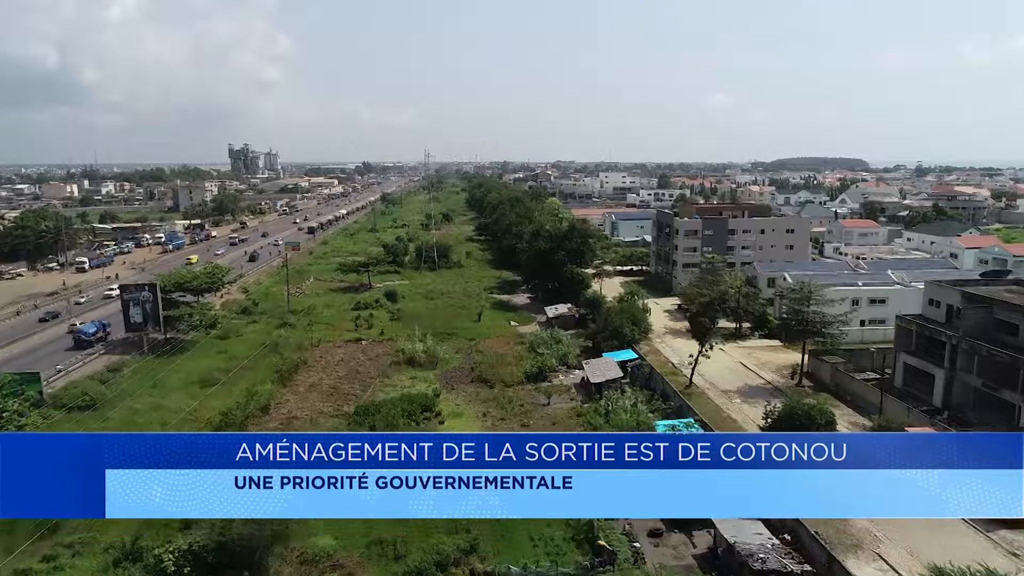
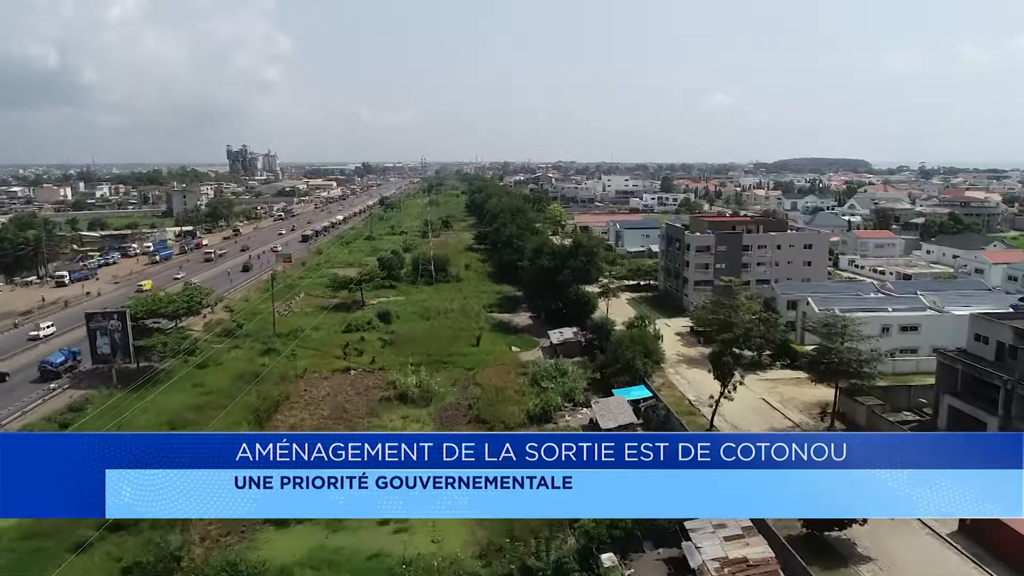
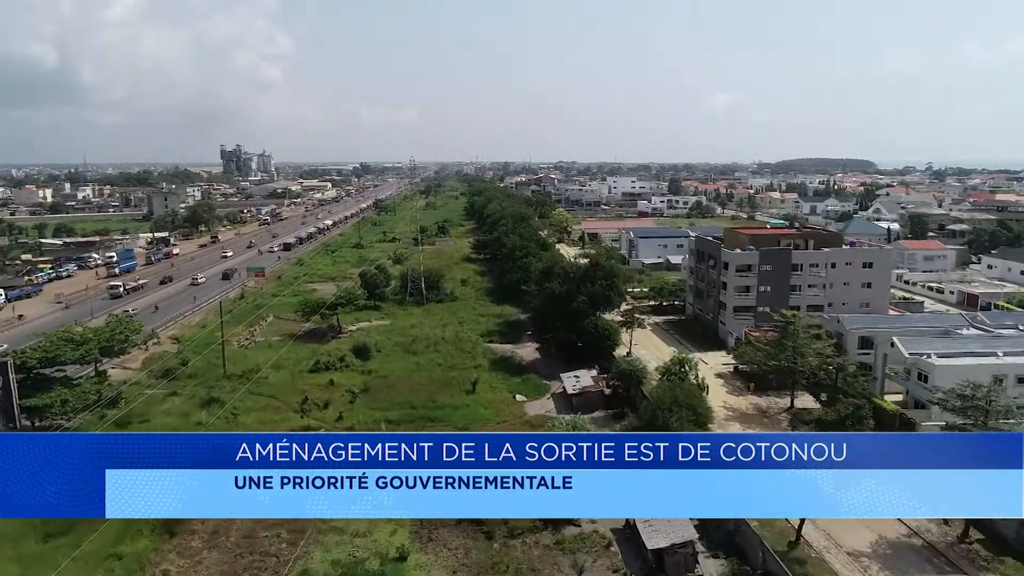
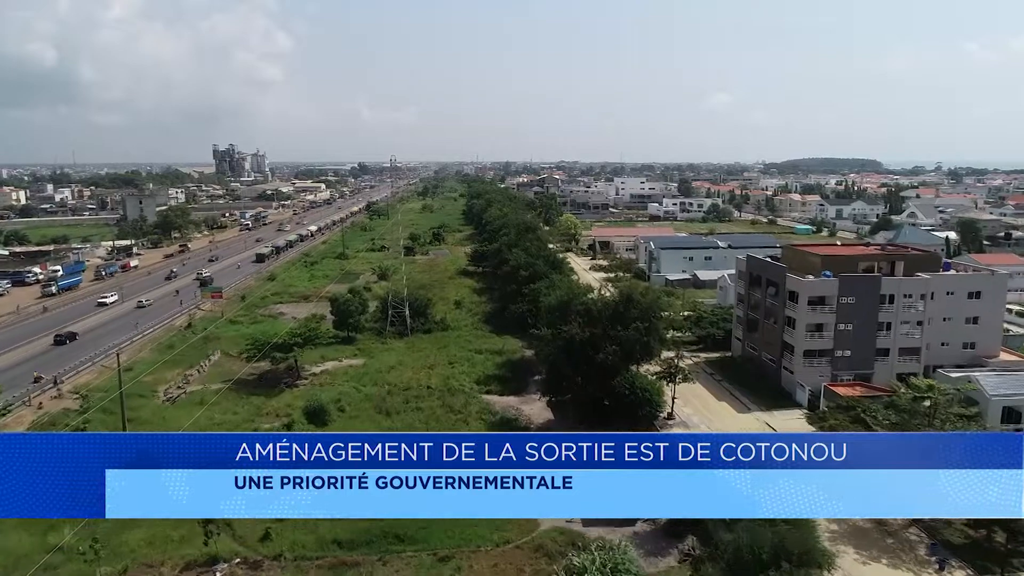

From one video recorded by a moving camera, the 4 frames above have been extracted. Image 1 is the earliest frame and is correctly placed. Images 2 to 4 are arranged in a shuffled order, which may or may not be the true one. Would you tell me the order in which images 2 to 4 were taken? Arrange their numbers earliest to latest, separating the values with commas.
2, 3, 4
